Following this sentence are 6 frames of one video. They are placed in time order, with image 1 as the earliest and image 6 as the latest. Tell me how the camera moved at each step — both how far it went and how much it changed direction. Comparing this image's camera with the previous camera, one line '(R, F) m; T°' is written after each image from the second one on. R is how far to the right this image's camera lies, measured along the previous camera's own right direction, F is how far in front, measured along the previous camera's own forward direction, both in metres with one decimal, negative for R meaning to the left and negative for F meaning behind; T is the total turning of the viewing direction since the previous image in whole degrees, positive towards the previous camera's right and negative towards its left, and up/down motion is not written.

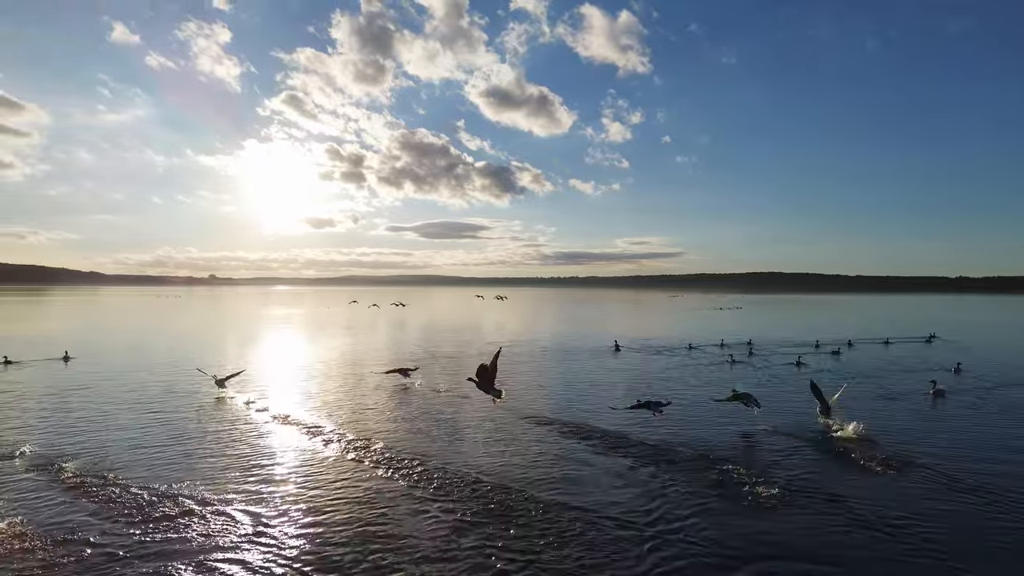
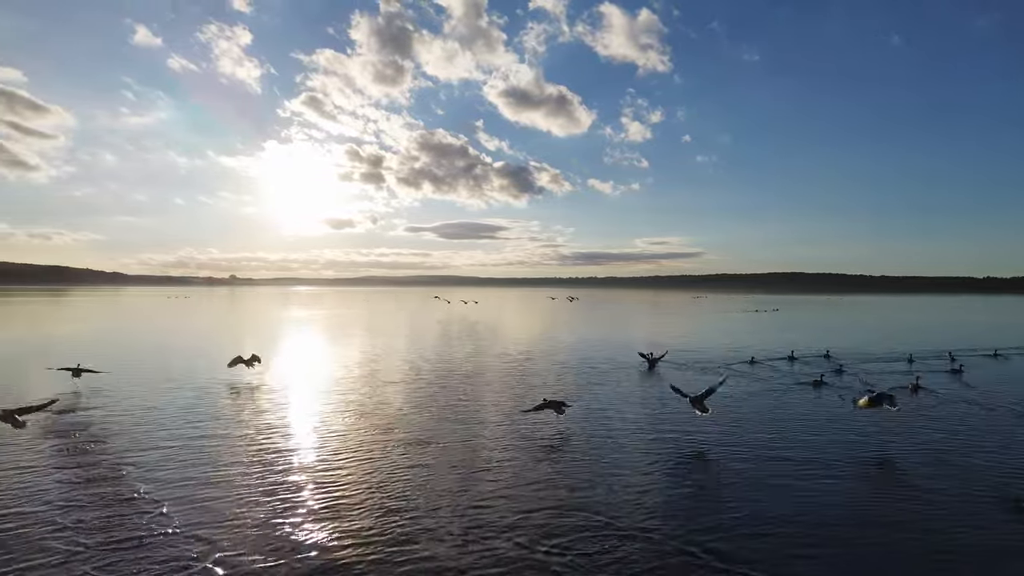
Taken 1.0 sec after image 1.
(-0.2, +1.4) m; -2°
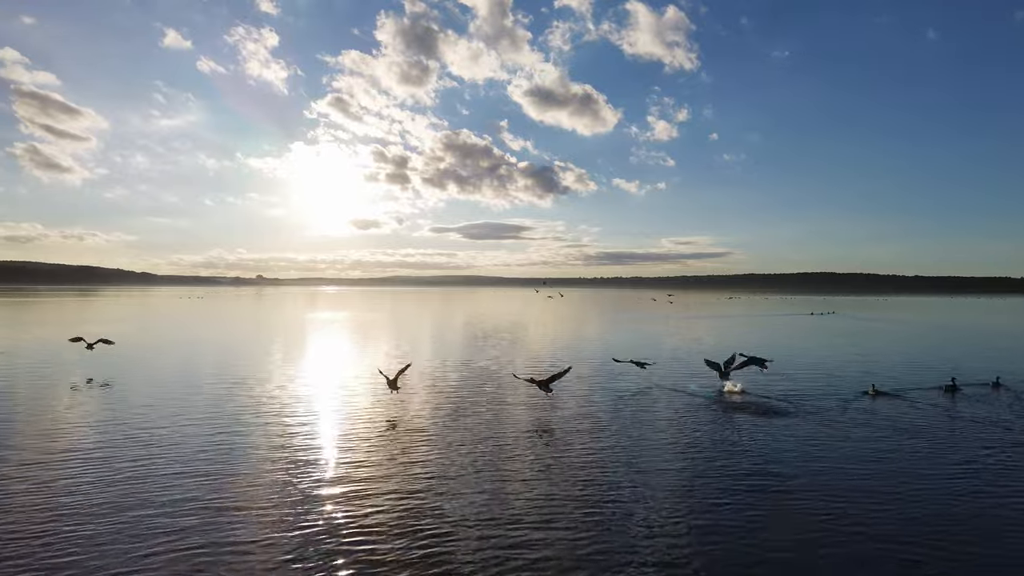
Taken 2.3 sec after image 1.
(-0.3, +1.8) m; -2°
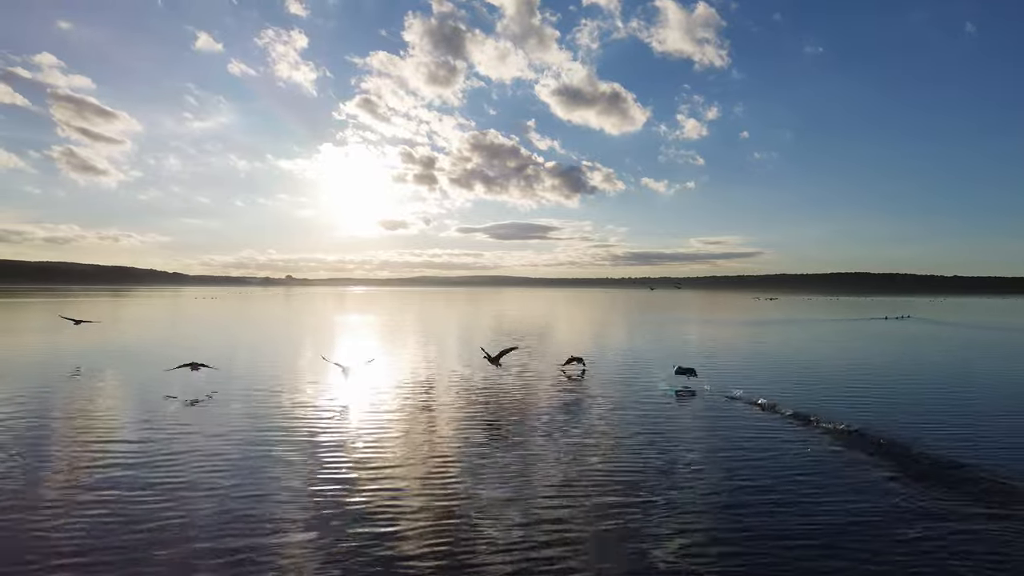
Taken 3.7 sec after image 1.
(-0.3, +1.7) m; -2°
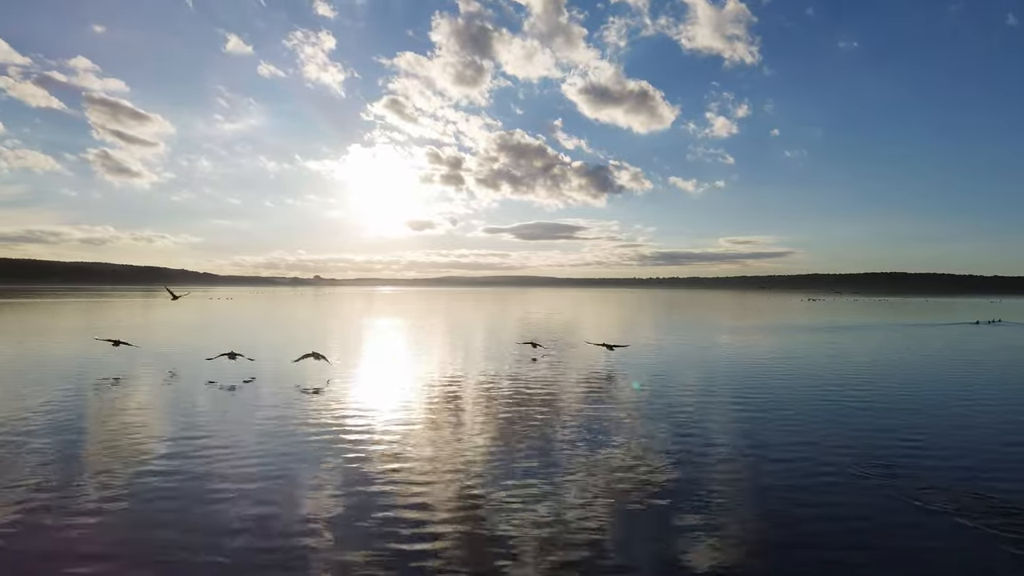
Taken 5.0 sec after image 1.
(-0.2, +1.5) m; -2°
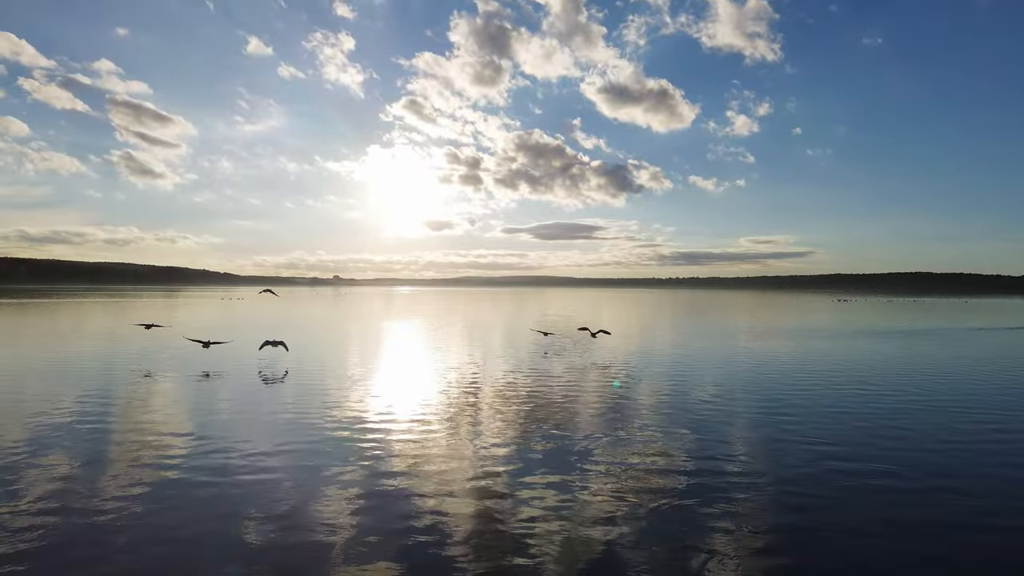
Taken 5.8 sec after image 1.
(-0.1, +0.9) m; -2°
